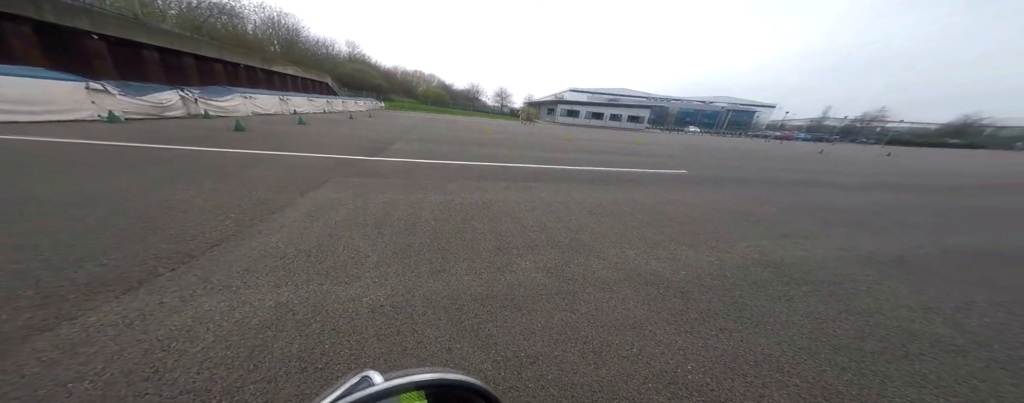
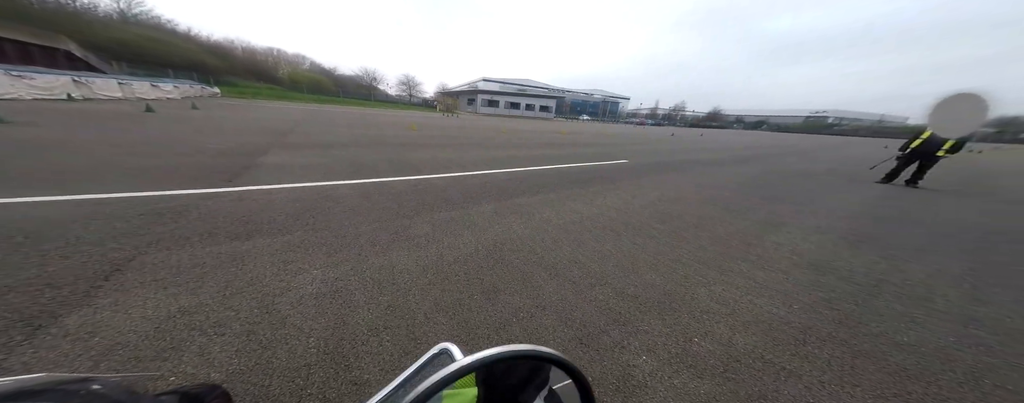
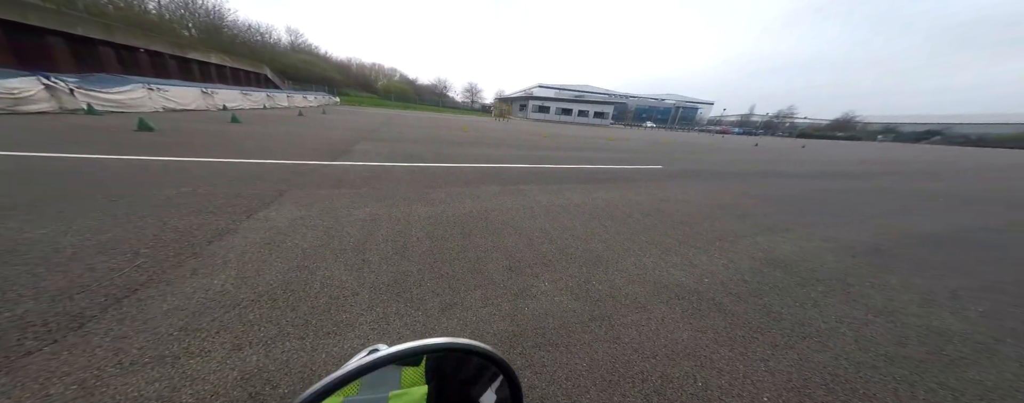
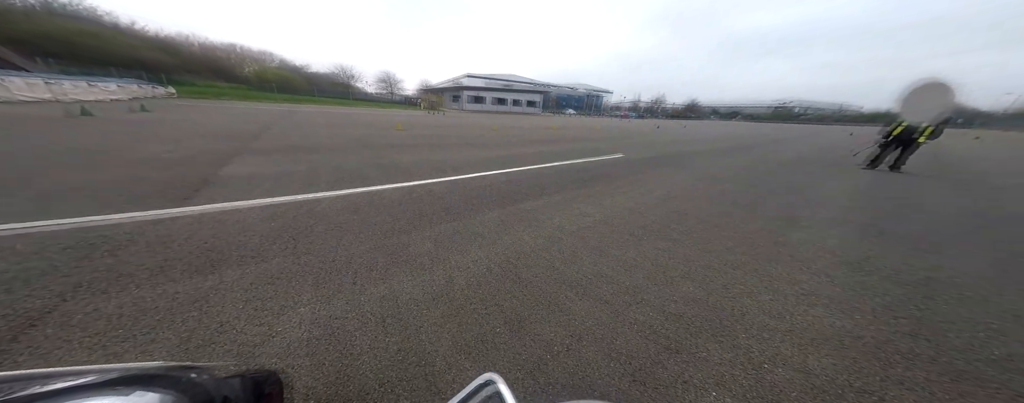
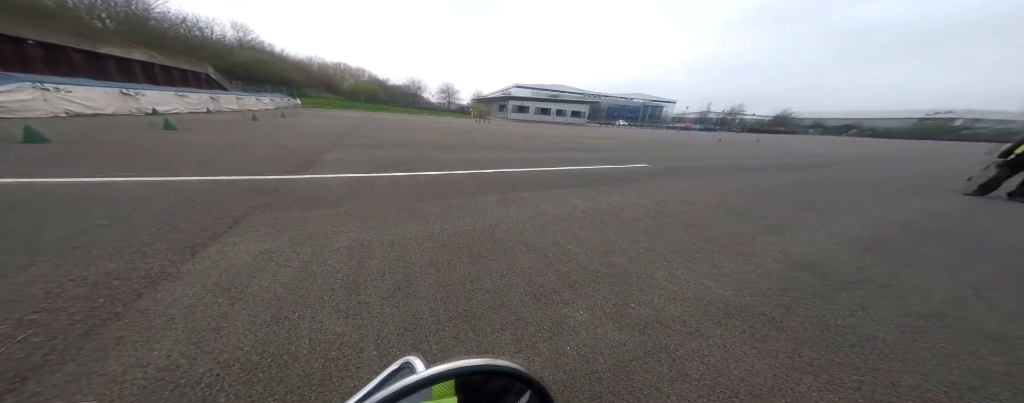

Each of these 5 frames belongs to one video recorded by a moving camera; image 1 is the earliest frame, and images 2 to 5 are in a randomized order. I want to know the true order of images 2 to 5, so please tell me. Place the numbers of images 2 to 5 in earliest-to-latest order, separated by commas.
3, 5, 2, 4
